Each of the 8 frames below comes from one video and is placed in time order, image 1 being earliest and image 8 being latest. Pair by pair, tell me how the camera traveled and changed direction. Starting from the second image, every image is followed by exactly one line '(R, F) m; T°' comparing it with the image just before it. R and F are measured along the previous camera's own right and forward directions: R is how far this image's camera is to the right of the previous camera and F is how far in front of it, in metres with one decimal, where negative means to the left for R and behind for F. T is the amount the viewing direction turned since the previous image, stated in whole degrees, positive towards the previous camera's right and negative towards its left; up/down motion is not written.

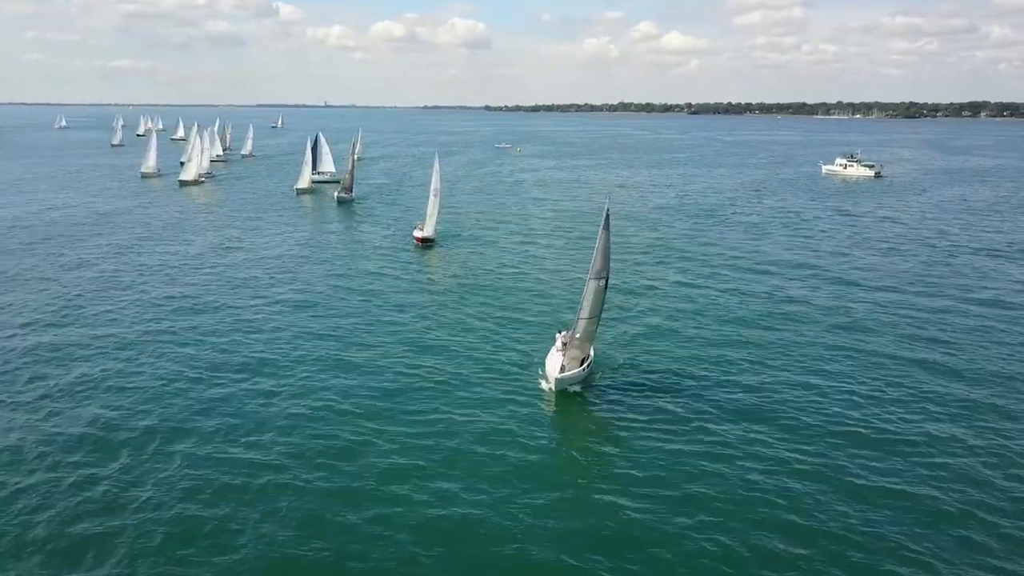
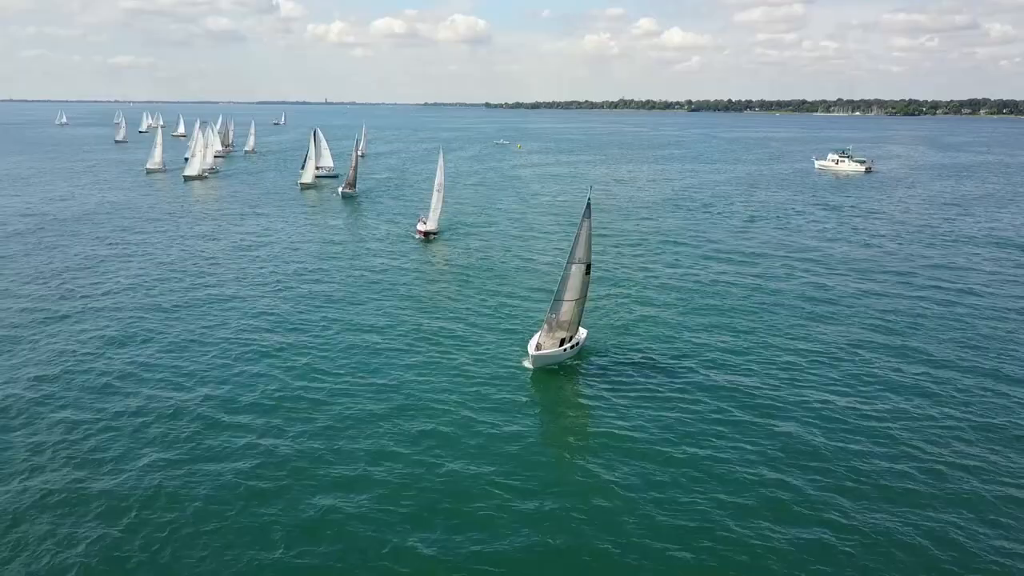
(+0.1, -2.9) m; 0°
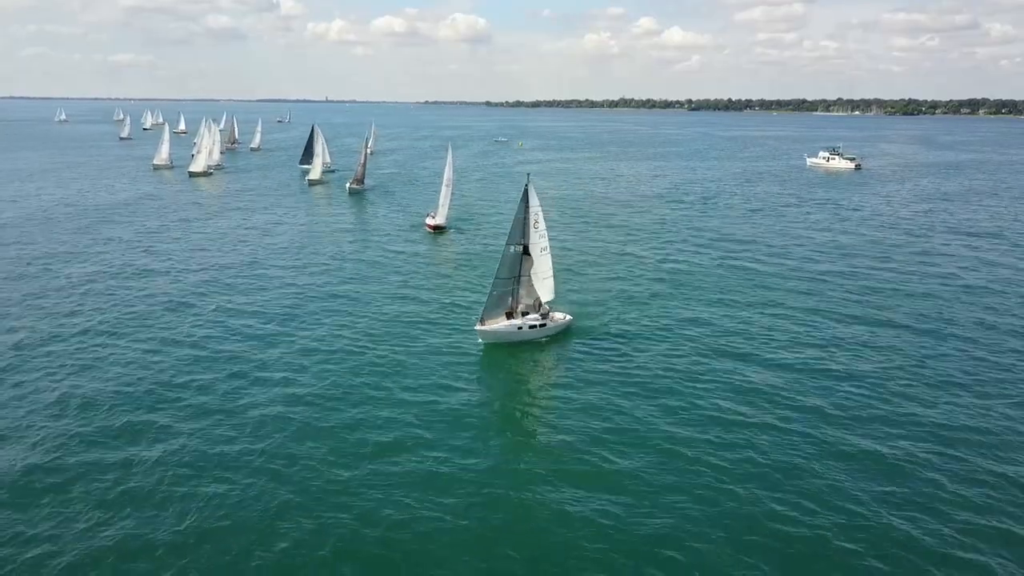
(-0.2, -3.9) m; 0°
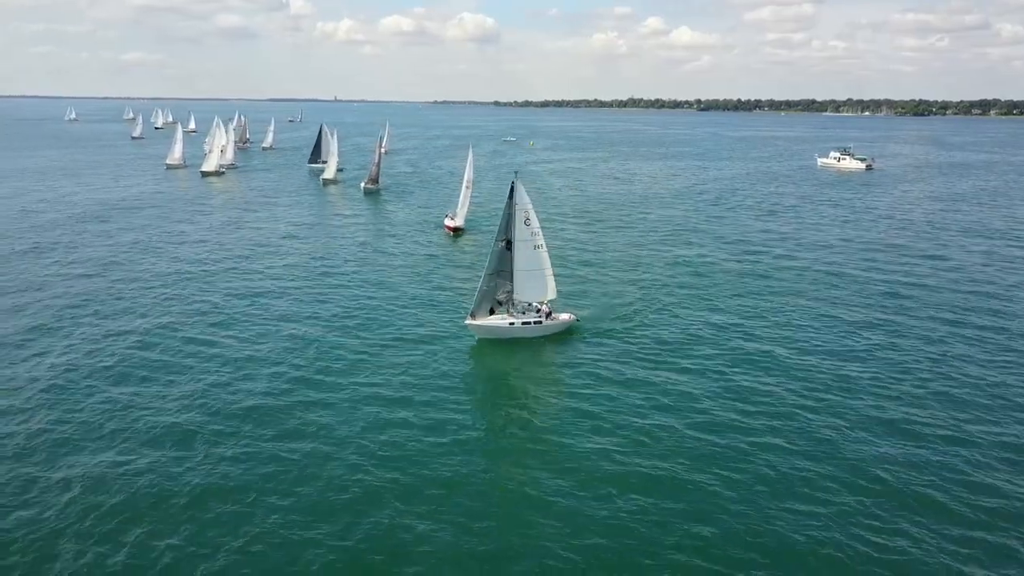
(-0.7, -1.1) m; -1°
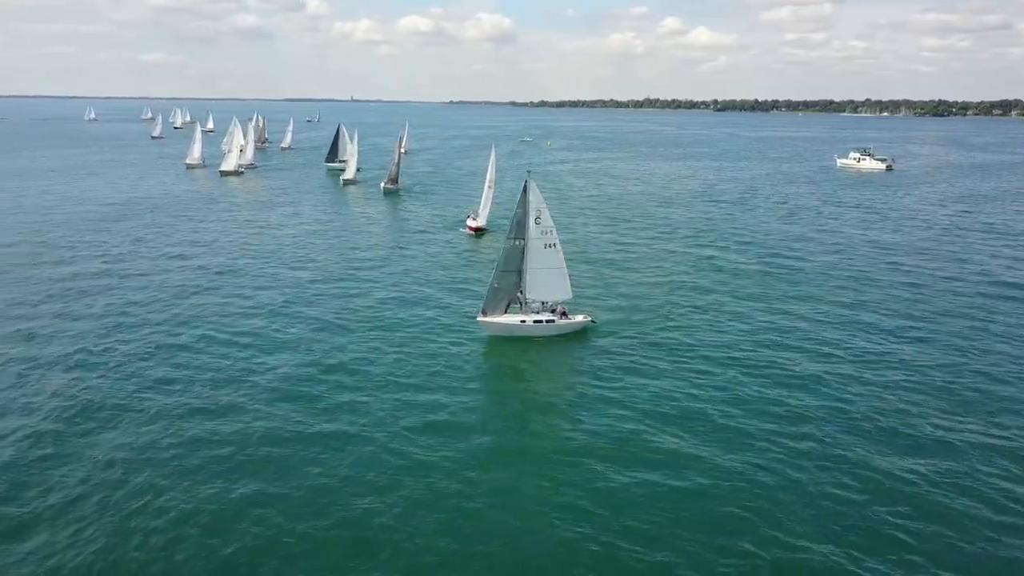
(-0.4, -0.4) m; -1°
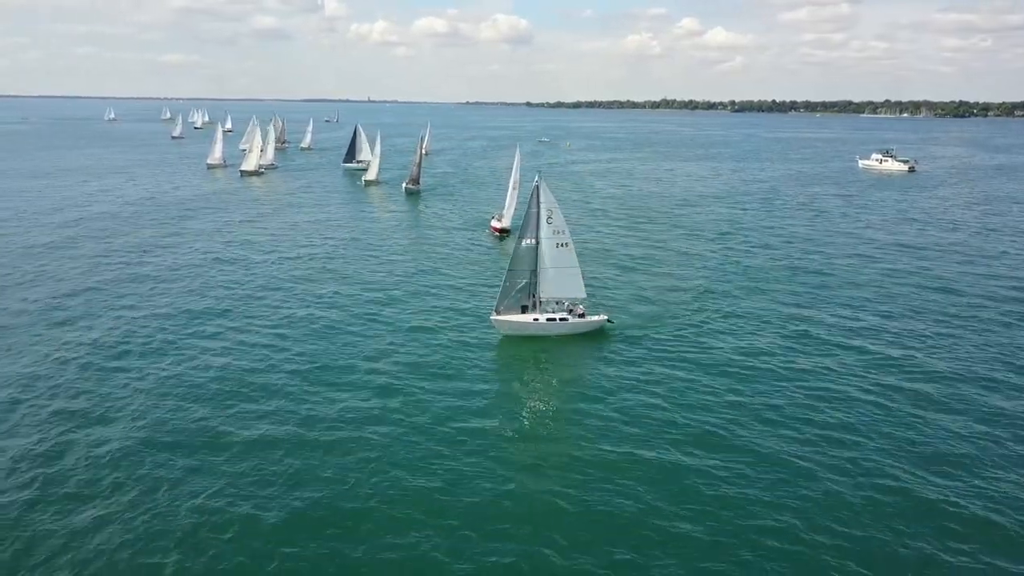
(-0.6, -0.4) m; -1°
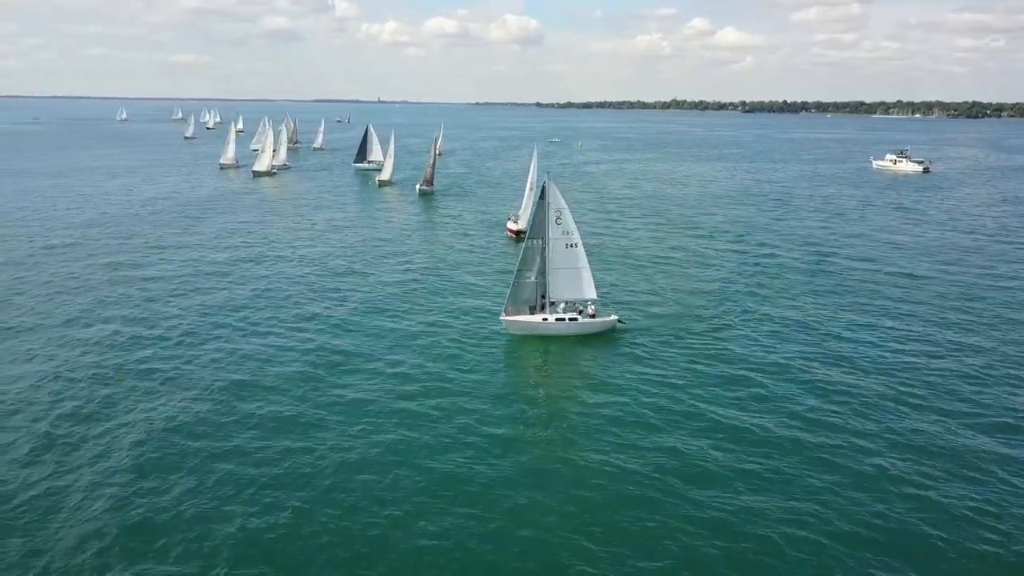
(-0.5, -0.2) m; -1°
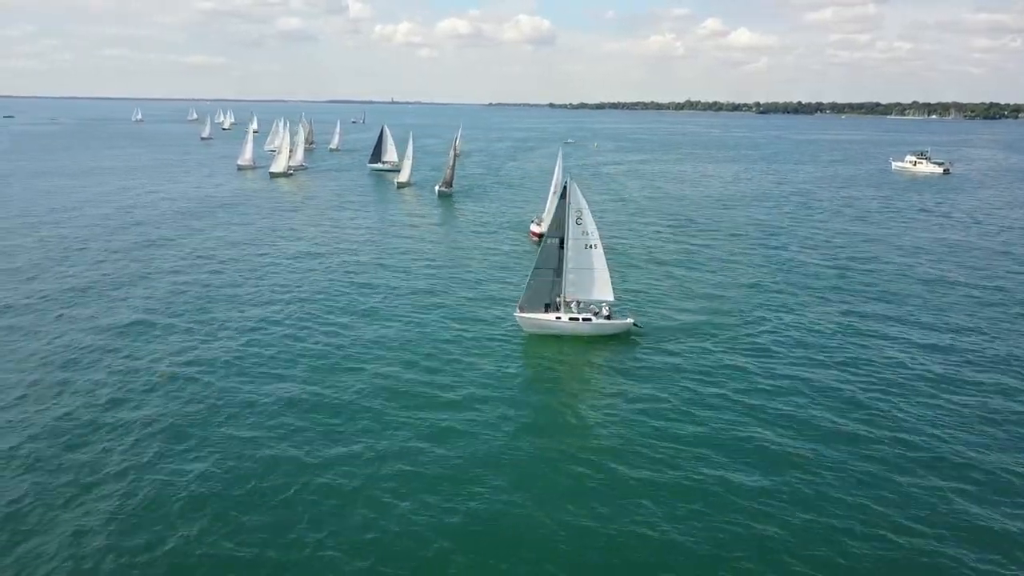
(-0.8, -0.3) m; -1°
